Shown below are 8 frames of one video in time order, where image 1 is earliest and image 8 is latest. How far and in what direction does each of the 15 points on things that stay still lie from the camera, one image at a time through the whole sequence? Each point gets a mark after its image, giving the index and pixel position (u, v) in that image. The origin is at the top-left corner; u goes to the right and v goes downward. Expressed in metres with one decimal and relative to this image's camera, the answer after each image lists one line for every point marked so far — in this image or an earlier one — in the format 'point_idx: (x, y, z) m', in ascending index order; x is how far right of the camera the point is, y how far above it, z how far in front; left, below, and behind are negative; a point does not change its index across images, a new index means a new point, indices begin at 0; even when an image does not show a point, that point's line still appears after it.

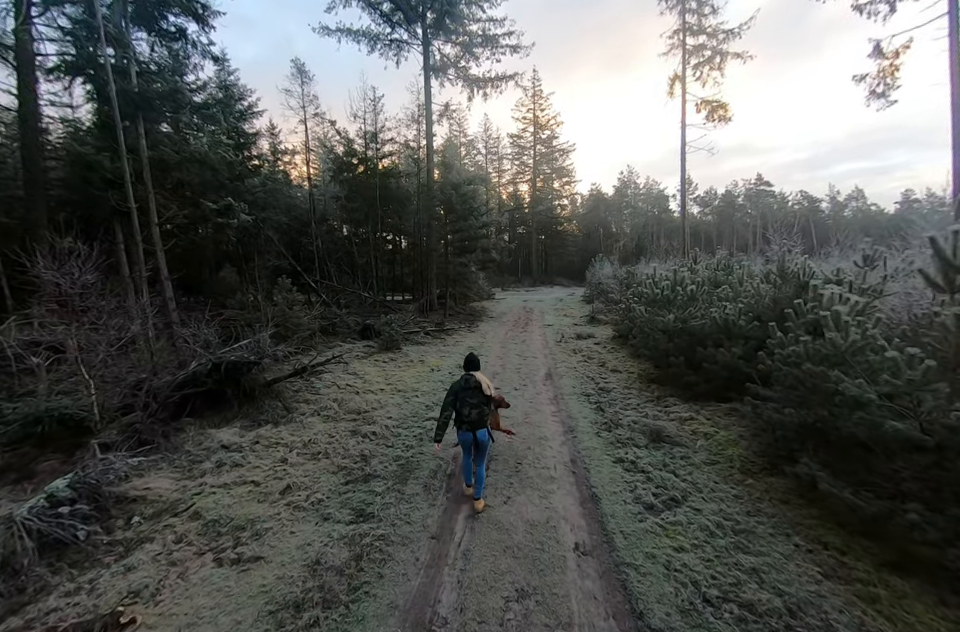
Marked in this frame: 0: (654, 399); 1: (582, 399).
0: (+3.2, -1.5, +7.0) m
1: (+1.9, -1.5, +7.2) m
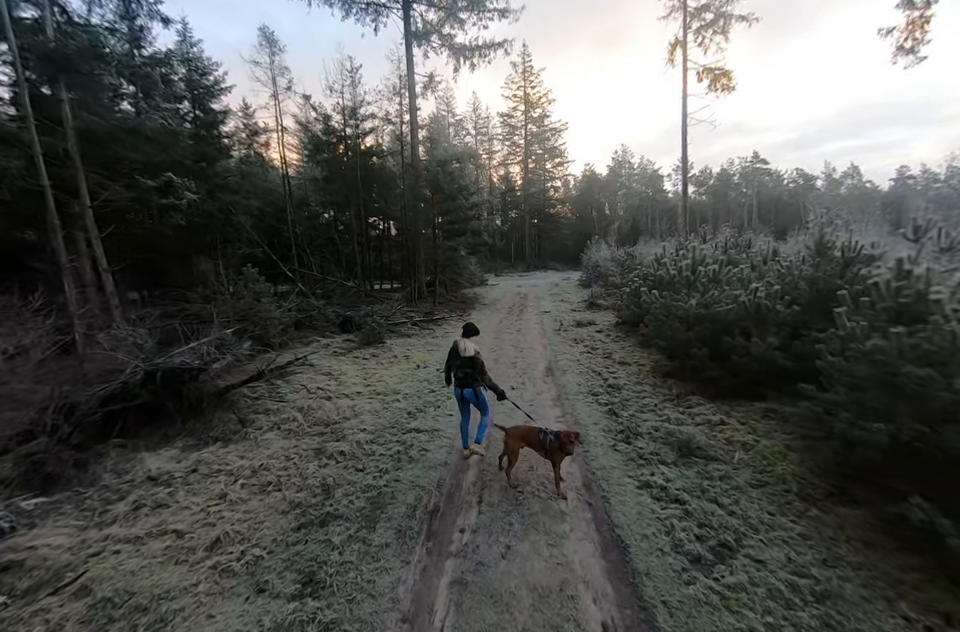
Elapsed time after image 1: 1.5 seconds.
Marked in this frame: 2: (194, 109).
0: (+3.0, -1.3, +6.0) m
1: (+1.8, -1.3, +6.2) m
2: (-11.5, +8.5, +16.1) m
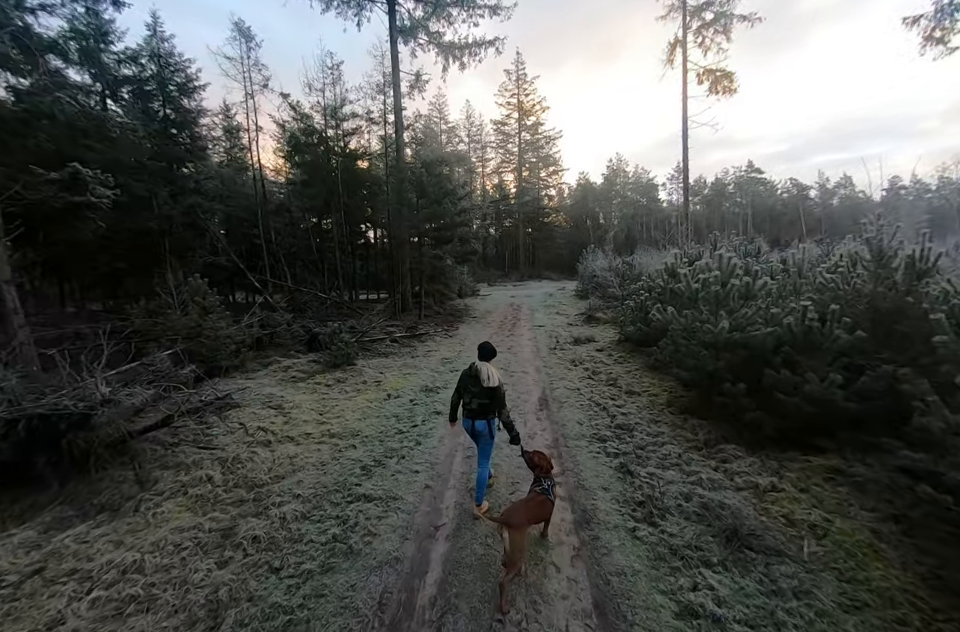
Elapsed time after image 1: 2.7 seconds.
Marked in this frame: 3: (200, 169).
0: (+2.7, -1.6, +4.8) m
1: (+1.5, -1.7, +4.9) m
2: (-11.9, +8.0, +14.8) m
3: (-11.3, +6.0, +15.9) m
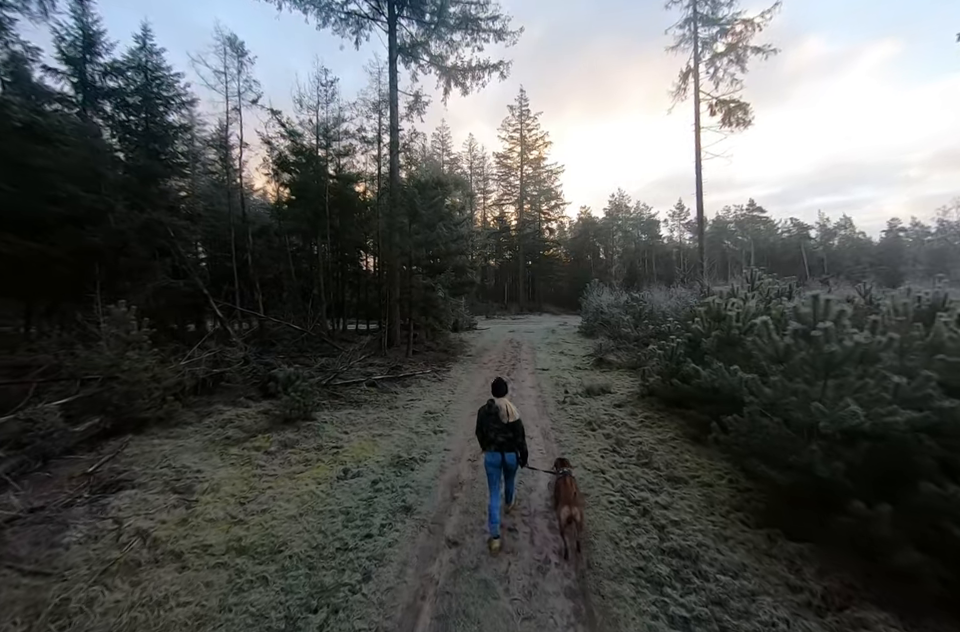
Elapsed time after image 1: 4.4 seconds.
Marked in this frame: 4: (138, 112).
0: (+2.6, -2.2, +2.9) m
1: (+1.3, -2.2, +3.0) m
2: (-11.8, +7.0, +13.7) m
3: (-11.3, +4.9, +14.6) m
4: (-12.0, +7.1, +13.5) m
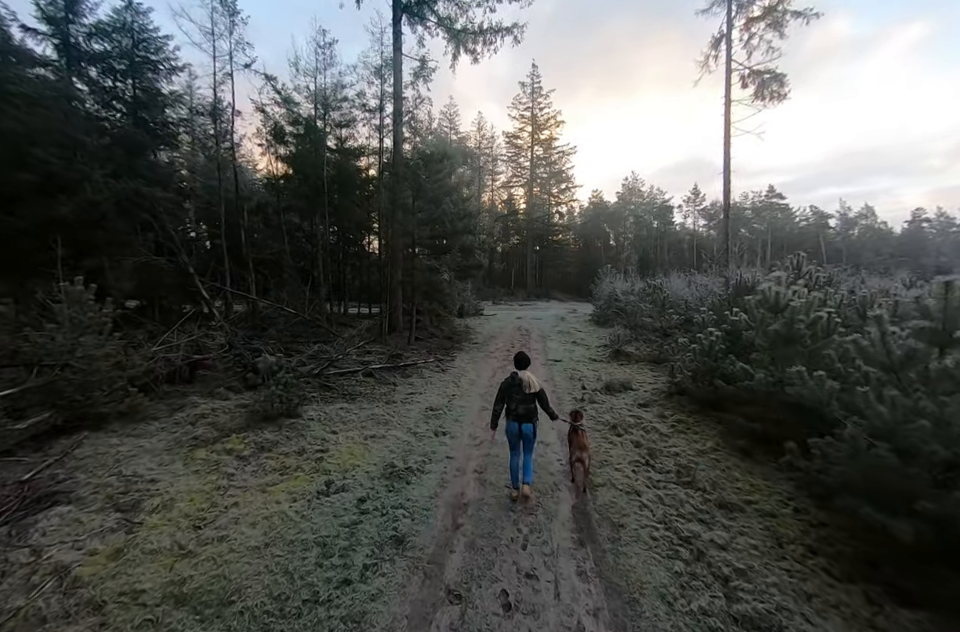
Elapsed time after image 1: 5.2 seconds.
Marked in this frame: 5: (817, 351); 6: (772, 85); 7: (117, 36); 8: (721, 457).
0: (+2.7, -2.2, +2.0) m
1: (+1.4, -2.2, +2.1) m
2: (-11.5, +7.6, +12.6) m
3: (-10.9, +5.6, +13.6) m
4: (-11.6, +7.8, +12.5) m
5: (+4.2, -0.5, +4.9) m
6: (+11.9, +9.4, +15.8) m
7: (-11.8, +9.1, +12.3) m
8: (+3.2, -1.9, +5.1) m
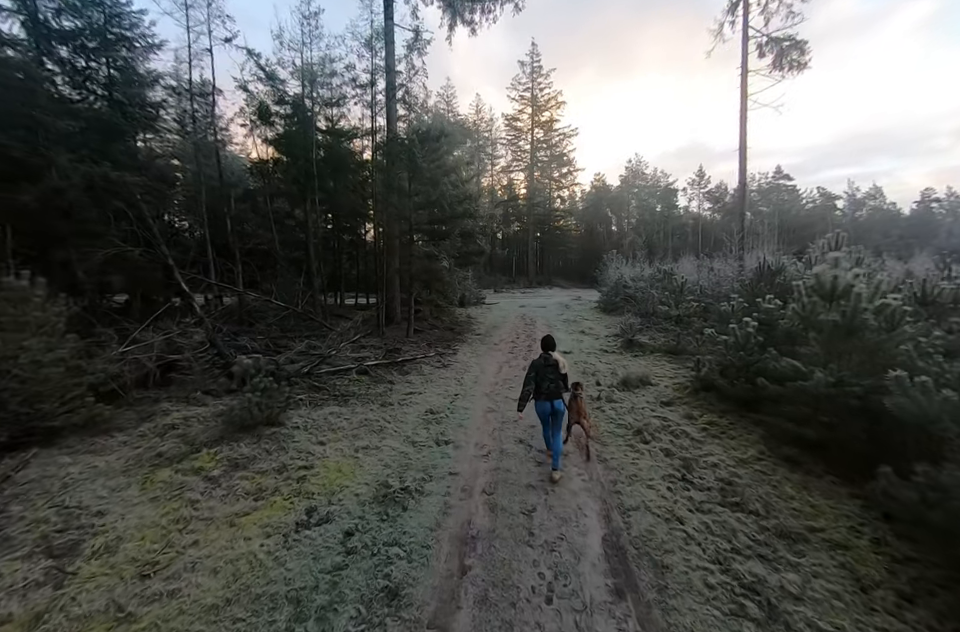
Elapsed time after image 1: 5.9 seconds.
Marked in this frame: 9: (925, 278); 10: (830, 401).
0: (+2.7, -2.1, +1.3) m
1: (+1.5, -2.2, +1.5) m
2: (-11.5, +7.8, +11.6) m
3: (-10.9, +5.8, +12.7) m
4: (-11.6, +7.9, +11.5) m
5: (+4.3, -0.3, +4.1) m
6: (+11.9, +10.0, +14.7) m
7: (-11.9, +9.2, +11.3) m
8: (+3.3, -1.7, +4.4) m
9: (+6.4, +0.5, +5.5) m
10: (+3.9, -0.9, +4.3) m
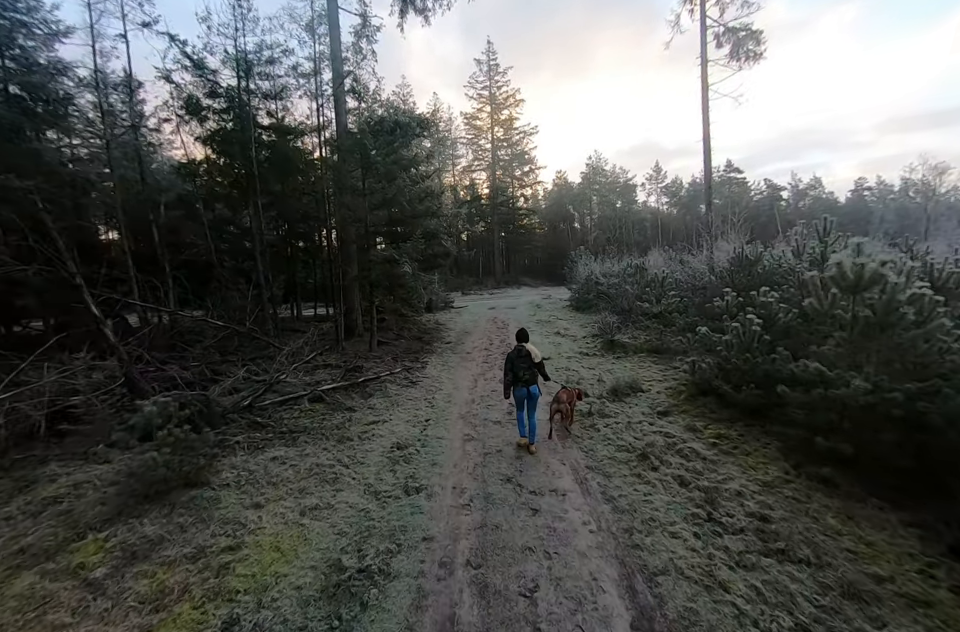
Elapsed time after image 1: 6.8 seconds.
0: (+2.8, -2.1, +0.7) m
1: (+1.6, -2.2, +0.7) m
2: (-12.7, +6.9, +9.8) m
3: (-12.1, +5.0, +10.9) m
4: (-12.9, +7.1, +9.6) m
5: (+4.1, -0.3, +3.5) m
6: (+10.2, +10.4, +14.7) m
7: (-13.1, +8.3, +9.4) m
8: (+3.1, -1.7, +3.8) m
9: (+6.0, +0.7, +5.1) m
10: (+3.7, -0.9, +3.7) m
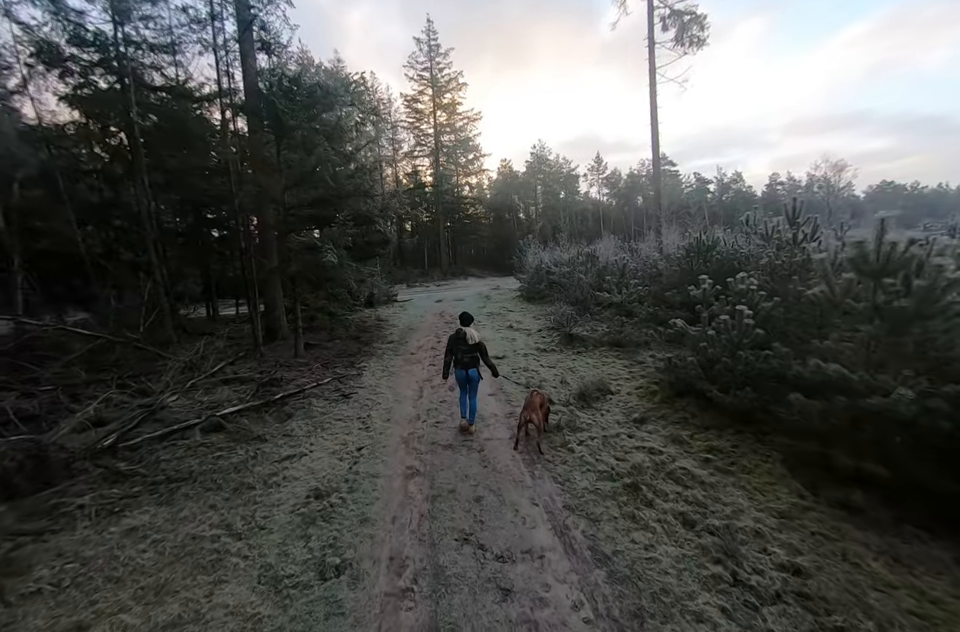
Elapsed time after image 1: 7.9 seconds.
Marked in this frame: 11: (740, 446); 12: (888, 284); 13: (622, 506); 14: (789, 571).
0: (+2.9, -2.2, -0.1) m
1: (+1.6, -2.3, -0.2) m
2: (-14.0, +6.6, +6.7) m
3: (-13.5, +4.7, +7.9) m
4: (-14.1, +6.8, +6.5) m
5: (+3.7, -0.2, +2.9) m
6: (+8.0, +10.9, +14.5) m
7: (-14.4, +8.0, +6.2) m
8: (+2.7, -1.7, +3.0) m
9: (+5.3, +0.9, +4.7) m
10: (+3.3, -0.8, +3.0) m
11: (+2.8, -1.4, +4.1) m
12: (+3.4, +0.3, +3.2) m
13: (+1.3, -1.7, +3.4) m
14: (+2.1, -1.8, +2.7) m
